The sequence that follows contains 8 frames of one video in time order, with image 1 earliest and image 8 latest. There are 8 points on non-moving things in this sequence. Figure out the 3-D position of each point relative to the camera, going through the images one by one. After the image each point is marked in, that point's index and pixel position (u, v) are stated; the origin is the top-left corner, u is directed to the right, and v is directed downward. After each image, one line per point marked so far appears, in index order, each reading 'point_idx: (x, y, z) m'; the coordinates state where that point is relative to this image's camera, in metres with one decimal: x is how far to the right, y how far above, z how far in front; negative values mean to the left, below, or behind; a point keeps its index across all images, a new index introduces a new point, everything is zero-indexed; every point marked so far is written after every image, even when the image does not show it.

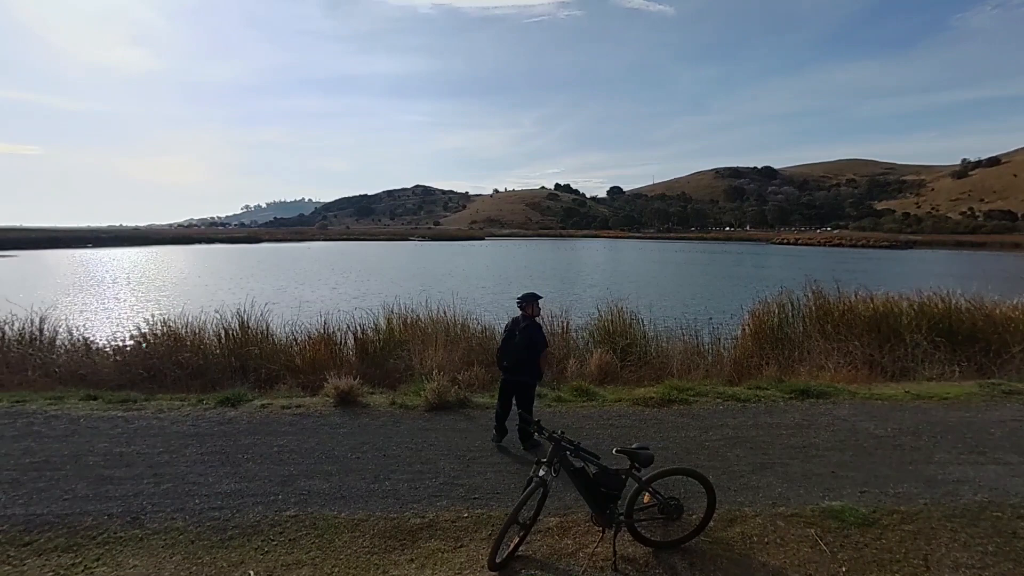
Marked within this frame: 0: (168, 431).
0: (-4.9, -2.0, +7.8) m
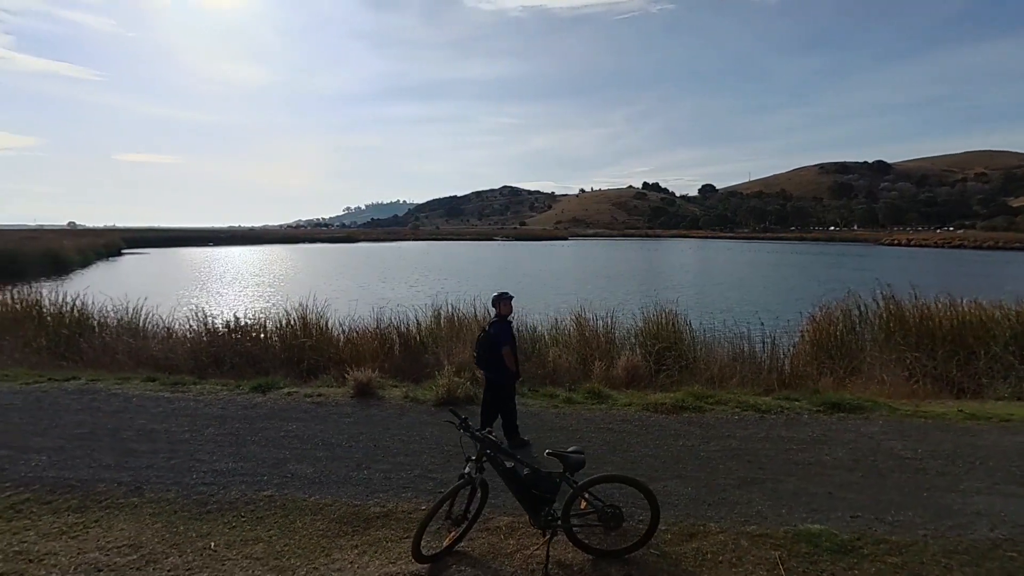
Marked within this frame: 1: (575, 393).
0: (-4.9, -1.9, +8.6) m
1: (+1.0, -1.8, +9.5) m
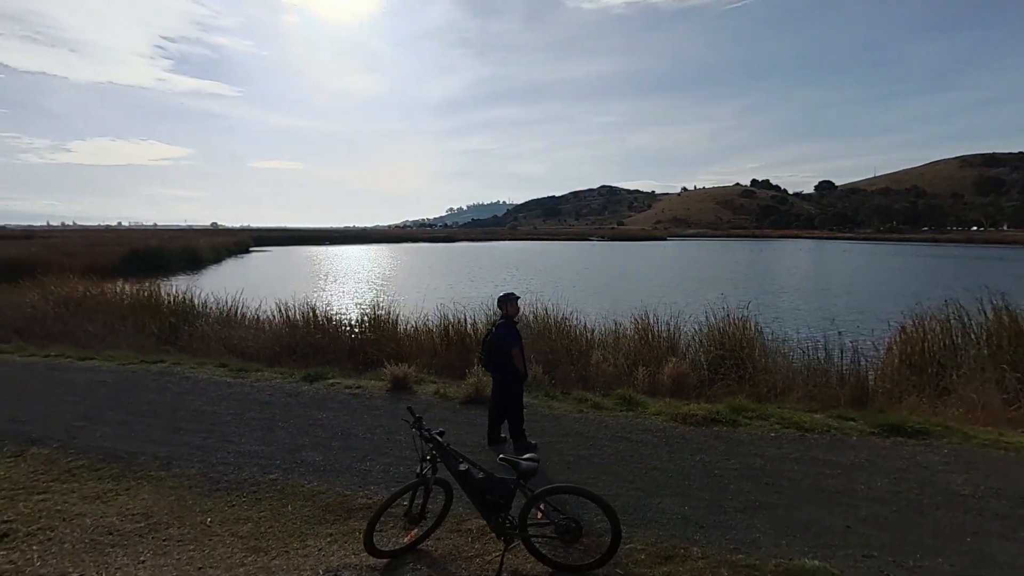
0: (-4.5, -1.8, +9.3) m
1: (+1.5, -1.8, +9.2) m
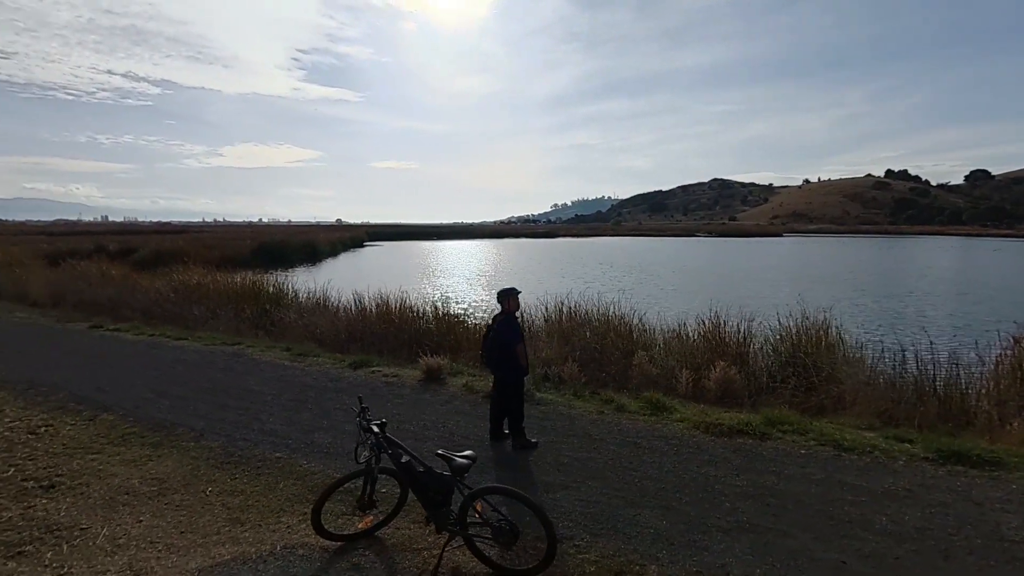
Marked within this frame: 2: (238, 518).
0: (-4.0, -1.7, +10.0) m
1: (+1.9, -1.8, +8.7) m
2: (-2.6, -2.2, +5.3) m
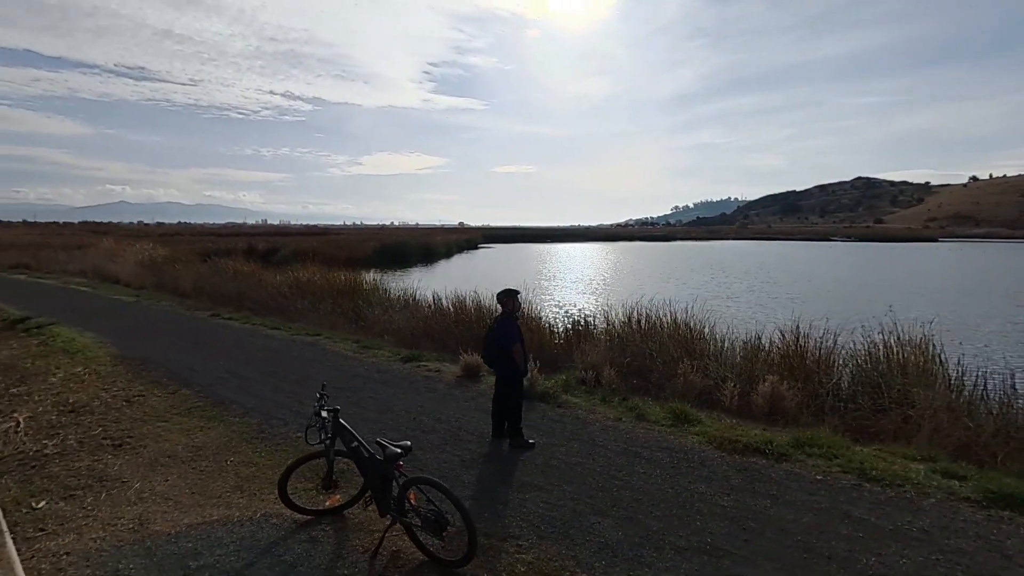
0: (-3.2, -1.6, +10.8) m
1: (+2.2, -1.8, +8.4) m
2: (-2.9, -2.2, +6.0) m
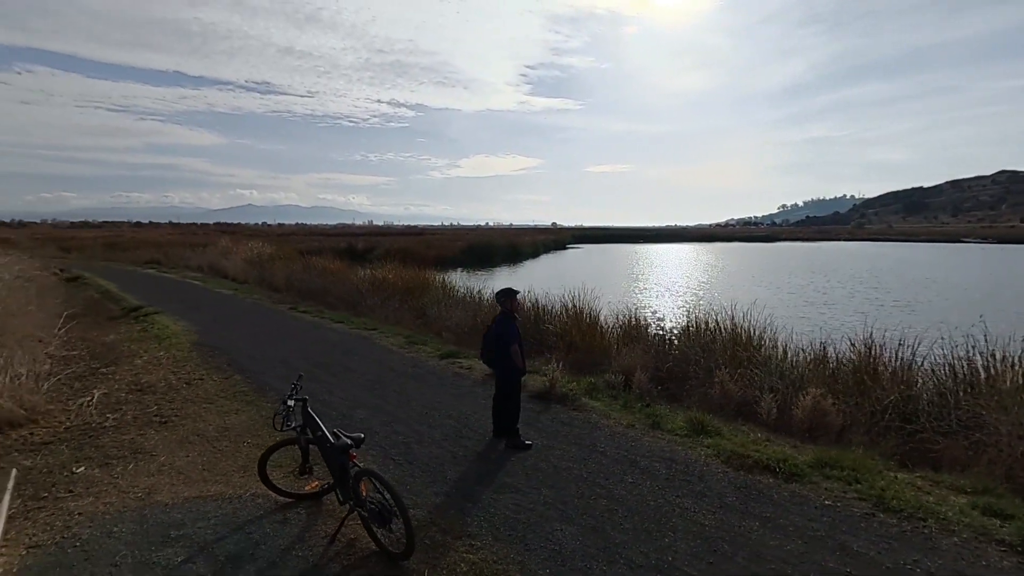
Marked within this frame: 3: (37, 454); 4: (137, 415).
0: (-2.6, -1.5, +11.3) m
1: (+2.4, -1.9, +7.9) m
2: (-3.1, -2.1, +6.5) m
3: (-5.9, -2.1, +6.9) m
4: (-5.7, -1.9, +8.4) m
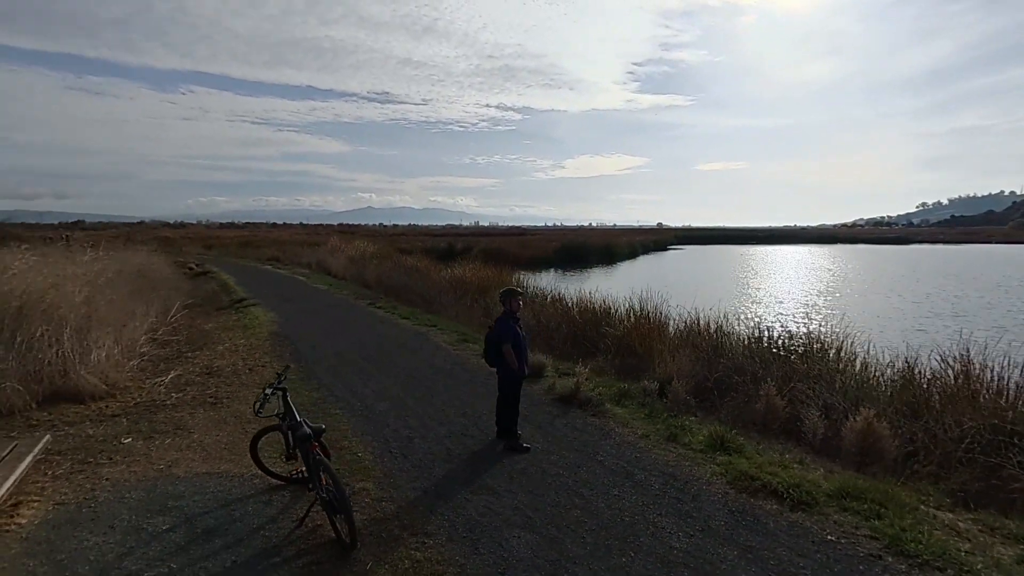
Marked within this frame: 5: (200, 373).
0: (-1.7, -1.5, +11.6) m
1: (+2.6, -1.9, +7.4) m
2: (-3.1, -2.0, +6.9) m
3: (-5.8, -1.9, +7.9) m
4: (-5.3, -1.8, +9.3) m
5: (-6.0, -1.7, +10.7) m
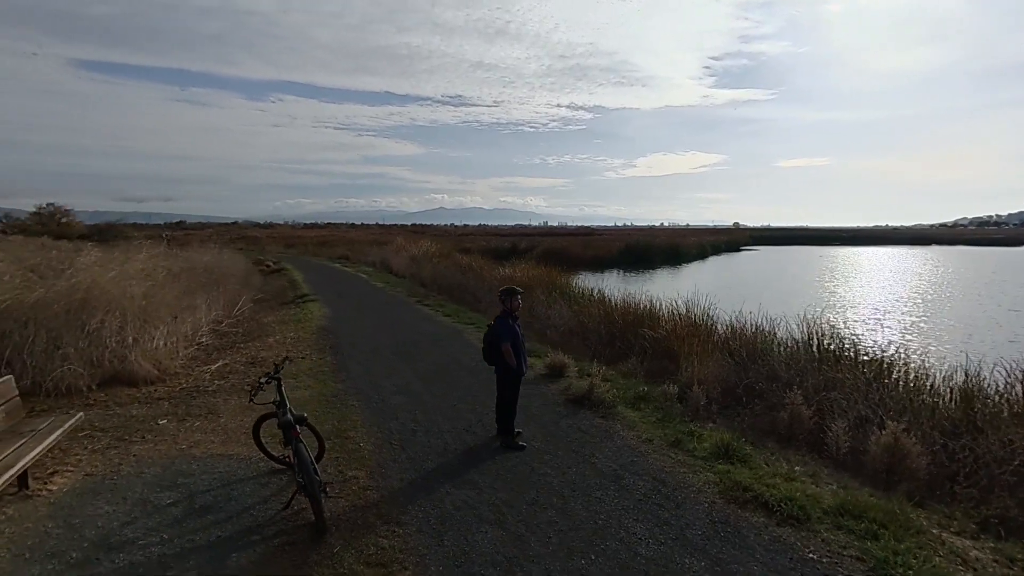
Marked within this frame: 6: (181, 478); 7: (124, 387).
0: (-1.1, -1.5, +11.8) m
1: (+2.6, -1.9, +7.1) m
2: (-3.1, -1.9, +7.3) m
3: (-5.7, -1.8, +8.6) m
4: (-5.0, -1.7, +10.0) m
5: (-5.5, -1.6, +11.5) m
6: (-3.5, -2.0, +5.9) m
7: (-6.6, -1.7, +9.5) m
